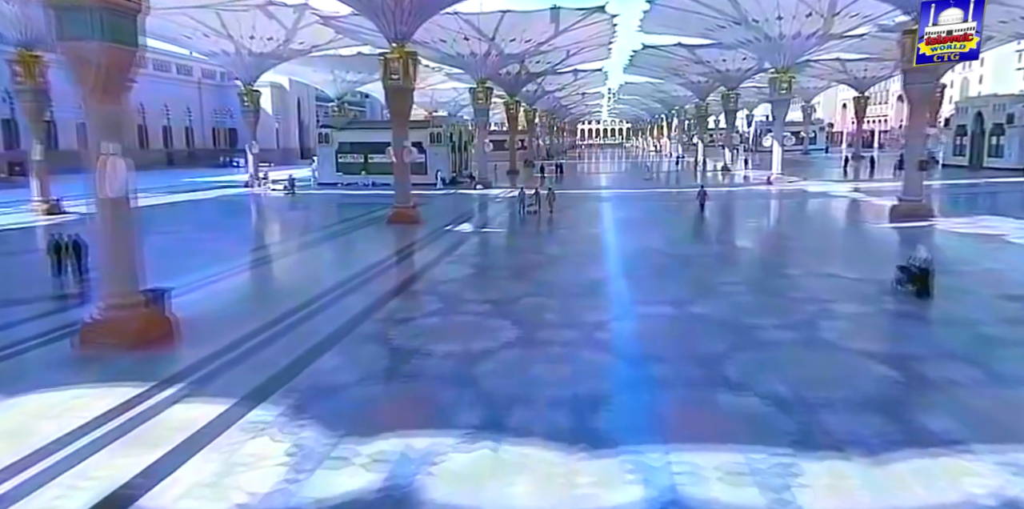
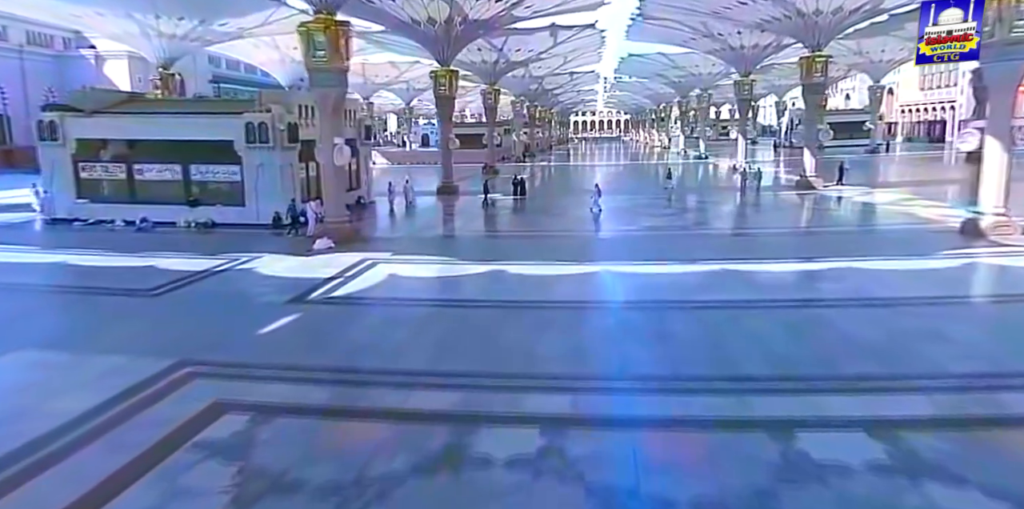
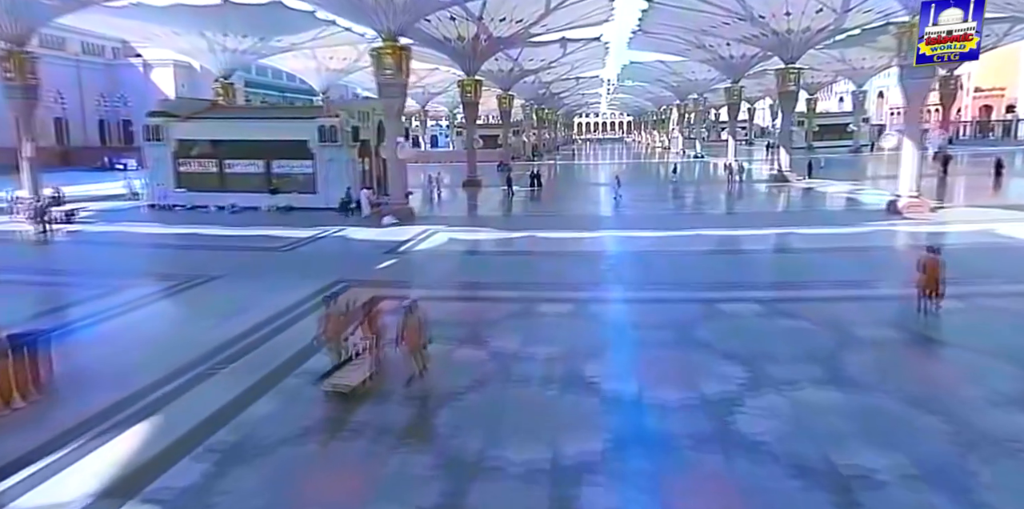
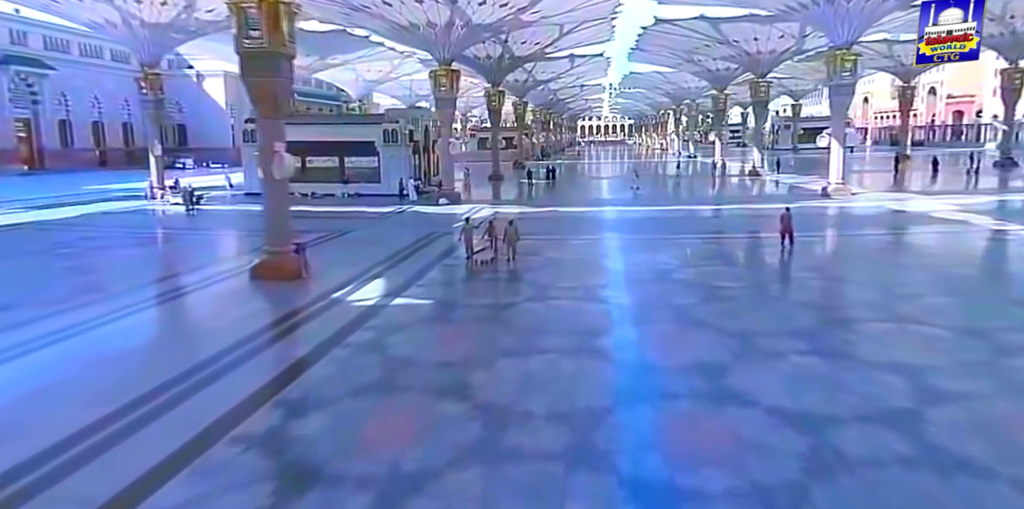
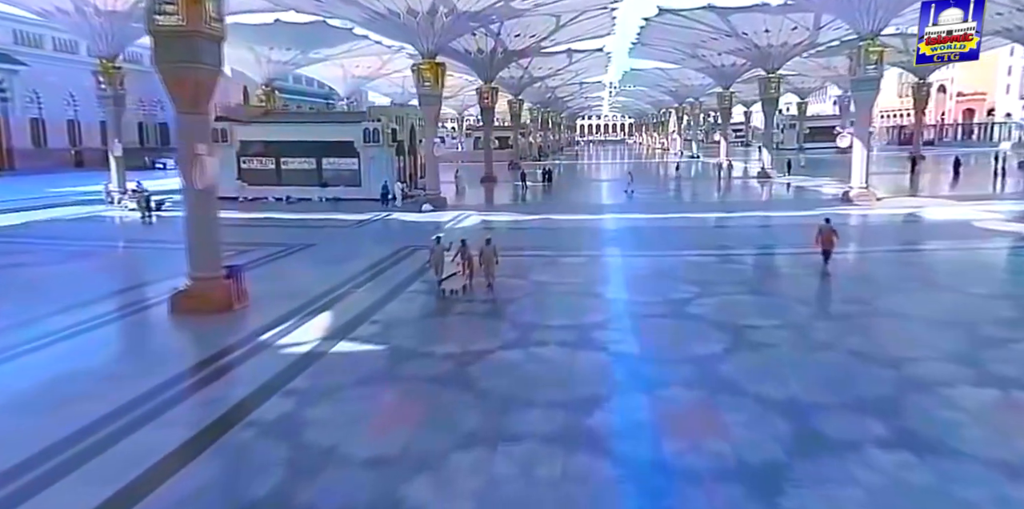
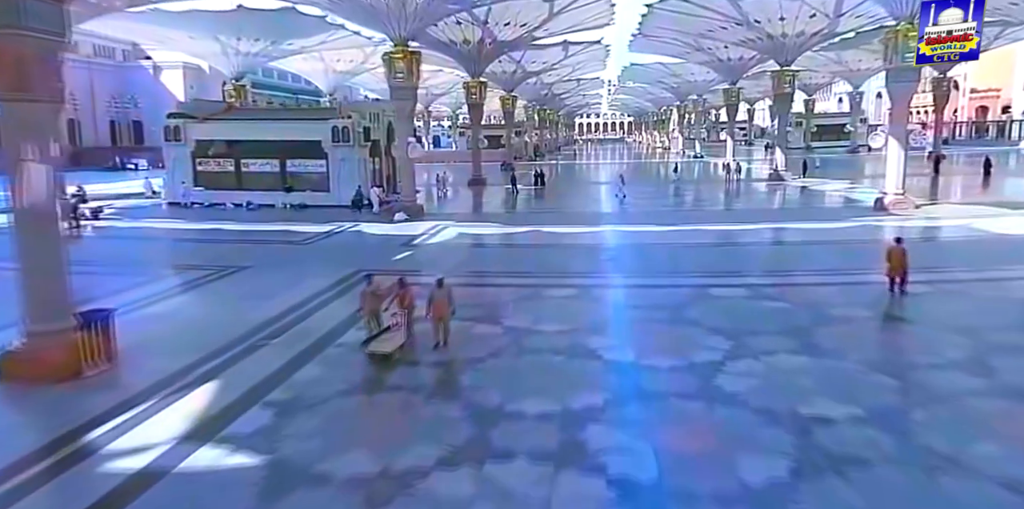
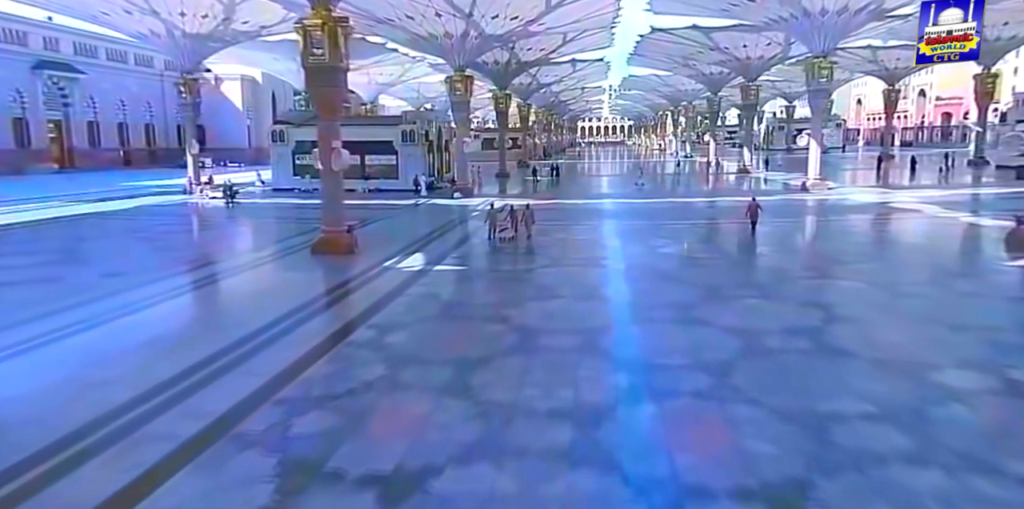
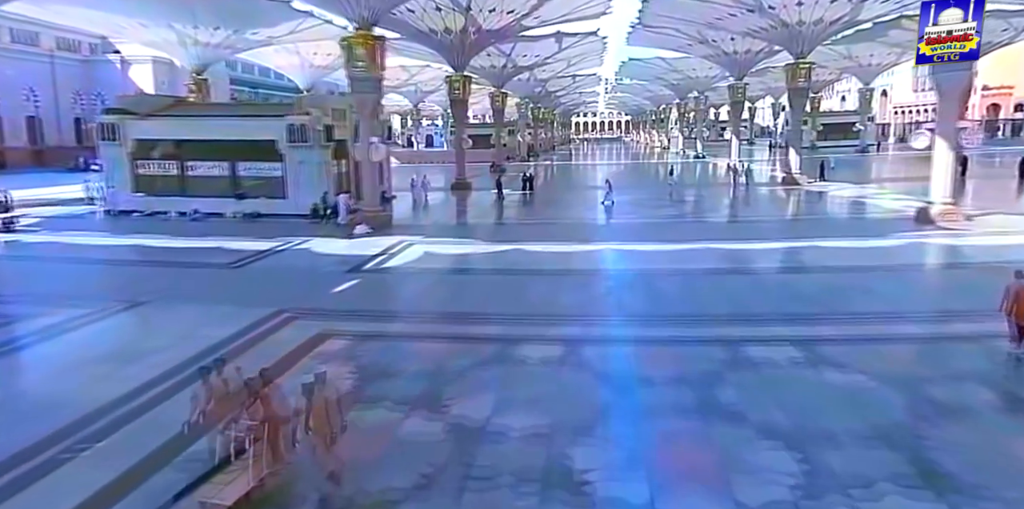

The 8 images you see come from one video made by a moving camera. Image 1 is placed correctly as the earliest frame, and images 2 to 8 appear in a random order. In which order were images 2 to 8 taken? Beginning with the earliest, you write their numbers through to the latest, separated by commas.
7, 4, 5, 6, 3, 8, 2
